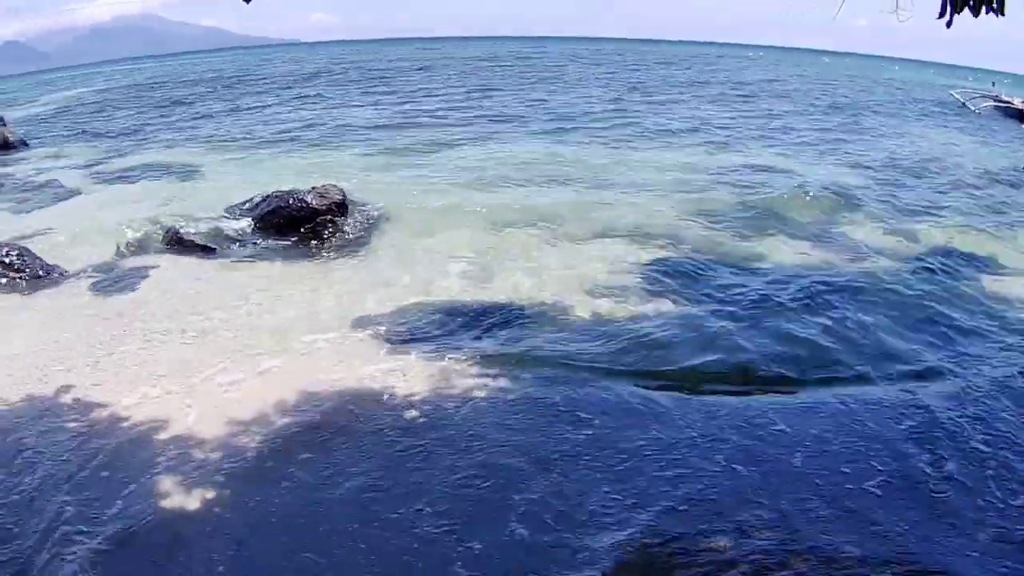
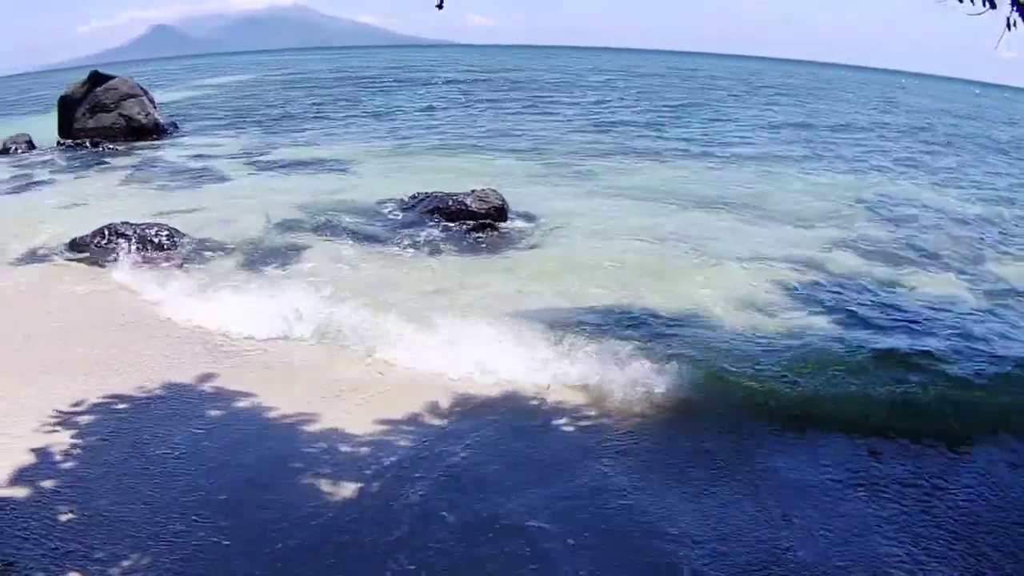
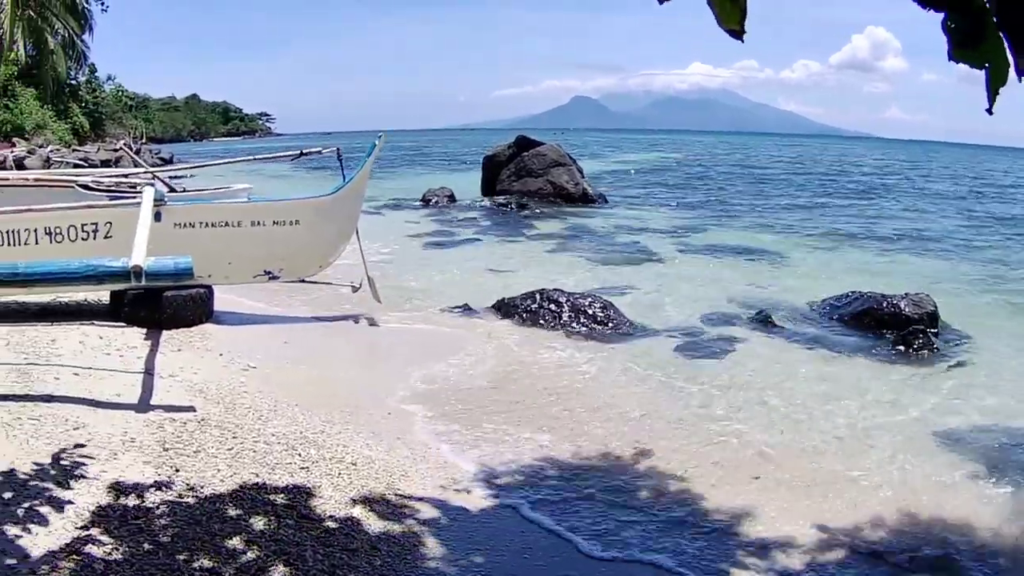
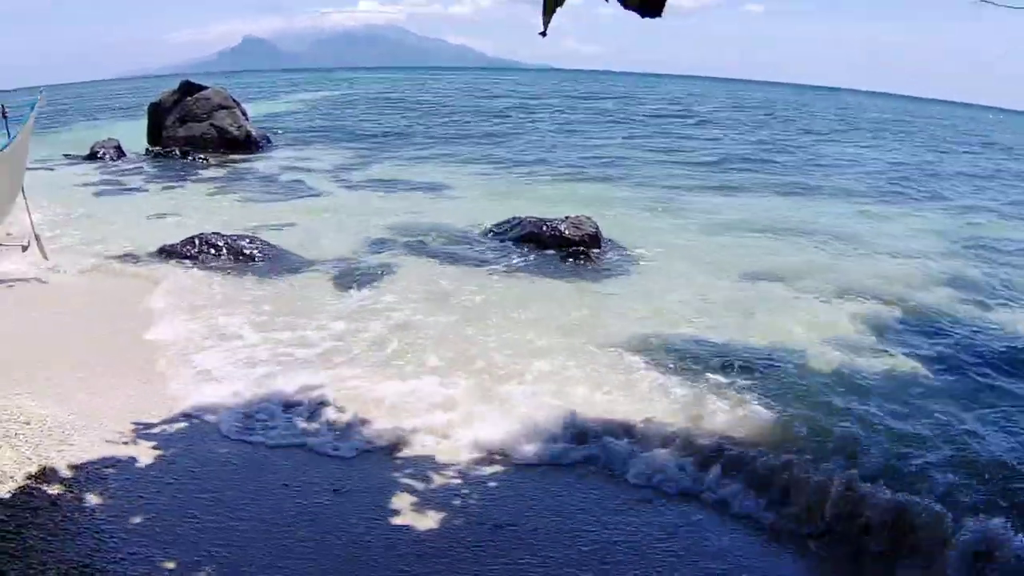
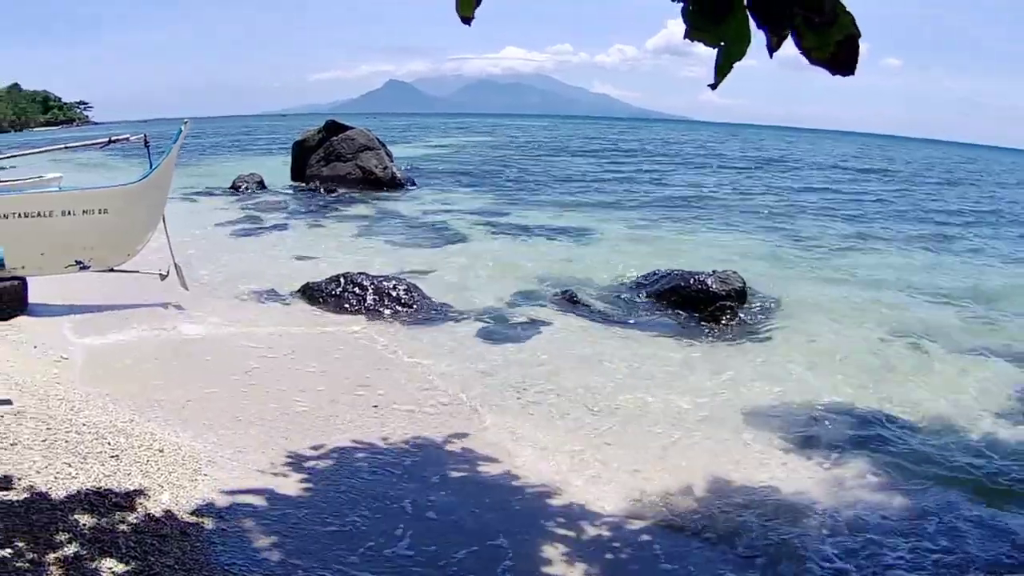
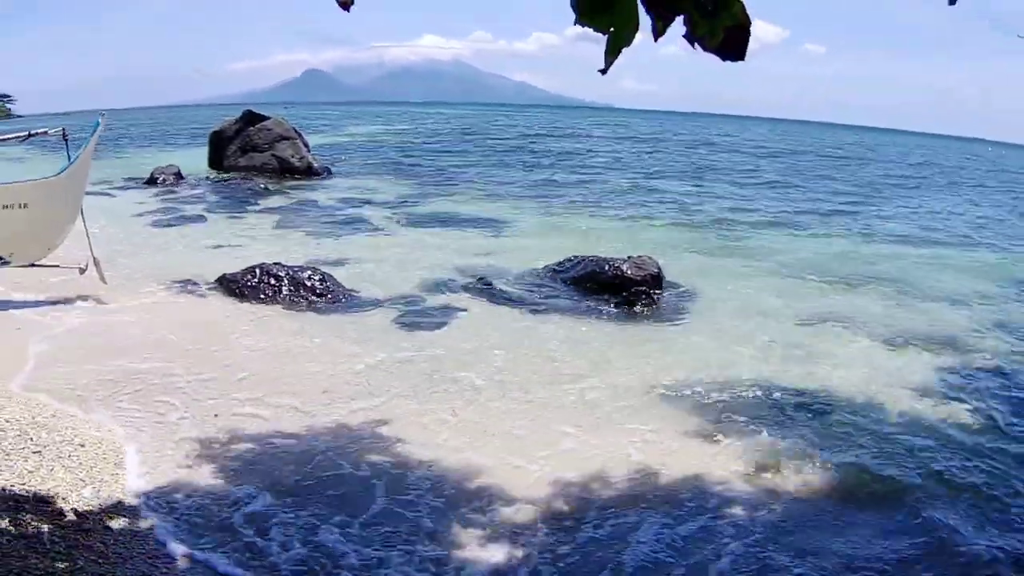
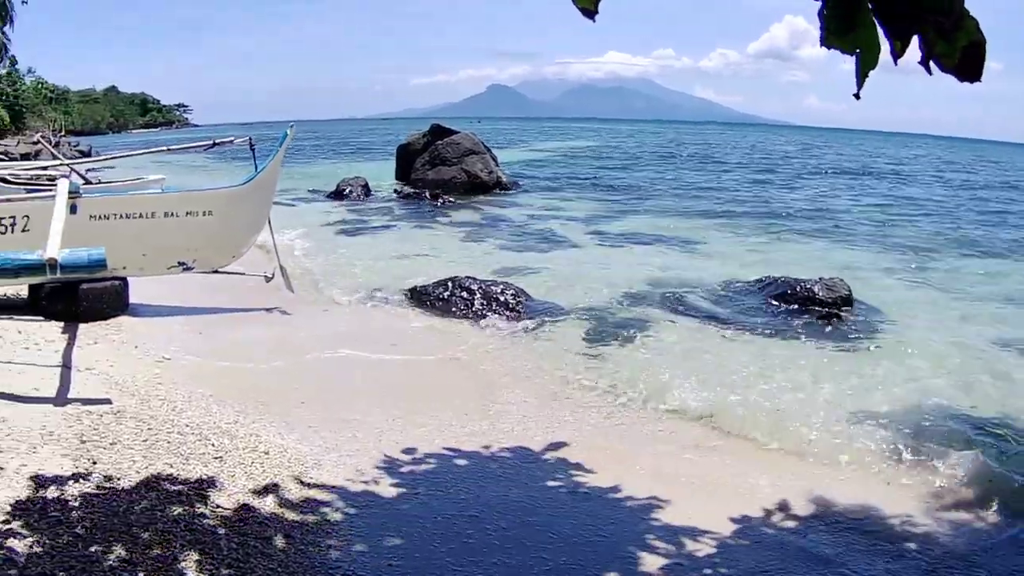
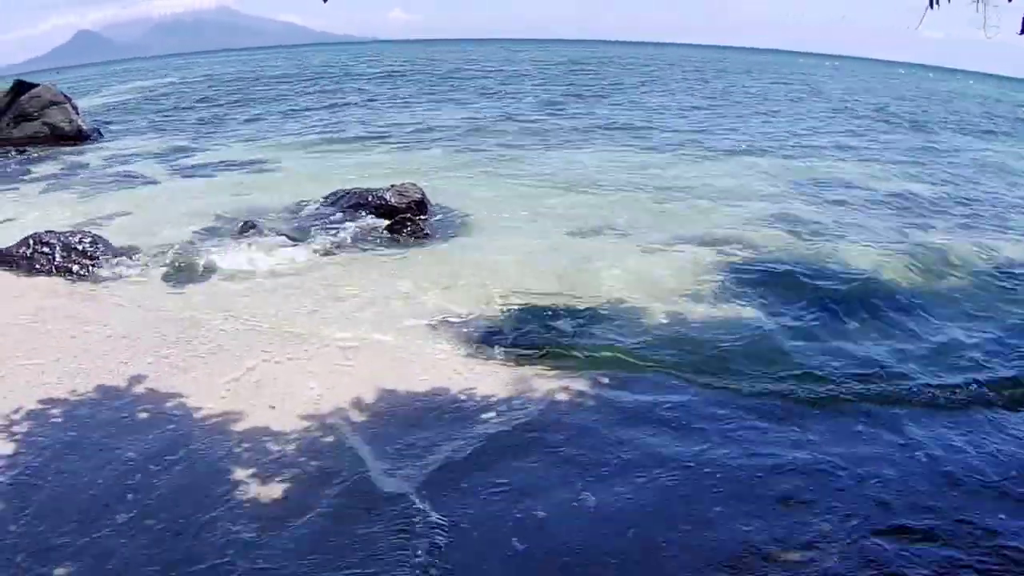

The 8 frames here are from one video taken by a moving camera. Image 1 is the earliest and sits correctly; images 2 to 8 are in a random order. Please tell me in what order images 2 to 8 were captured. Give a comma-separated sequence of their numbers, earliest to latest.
8, 2, 4, 6, 5, 7, 3
